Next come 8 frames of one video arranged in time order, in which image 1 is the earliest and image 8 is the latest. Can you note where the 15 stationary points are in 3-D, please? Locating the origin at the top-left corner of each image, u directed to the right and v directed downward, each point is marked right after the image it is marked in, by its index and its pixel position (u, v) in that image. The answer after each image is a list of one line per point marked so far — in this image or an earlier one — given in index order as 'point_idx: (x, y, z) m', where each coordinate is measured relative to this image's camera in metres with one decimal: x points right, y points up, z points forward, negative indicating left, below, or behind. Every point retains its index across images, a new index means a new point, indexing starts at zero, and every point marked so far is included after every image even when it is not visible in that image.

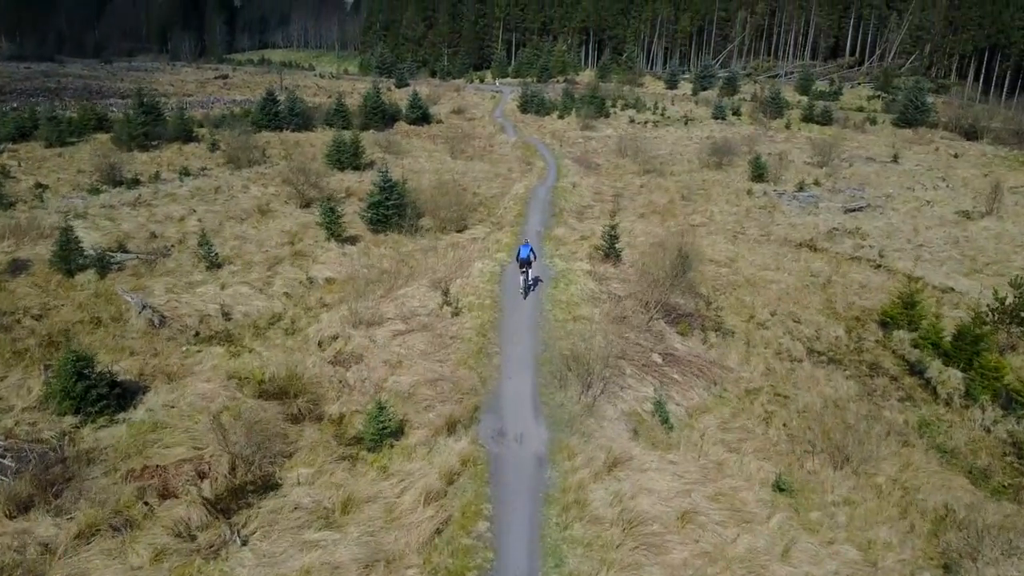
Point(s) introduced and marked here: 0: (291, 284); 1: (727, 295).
0: (-5.4, +0.1, +19.5) m
1: (+5.2, -0.2, +19.5) m
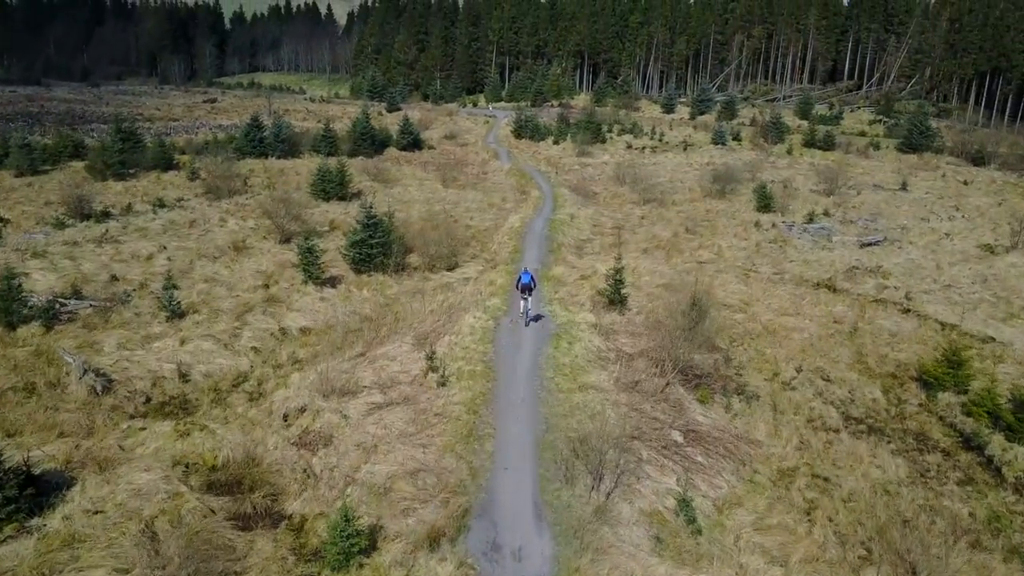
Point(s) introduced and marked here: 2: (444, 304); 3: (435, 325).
0: (-5.5, -1.1, +17.5) m
1: (+5.1, -1.3, +17.6) m
2: (-1.7, -0.4, +19.9) m
3: (-1.6, -0.8, +16.6) m
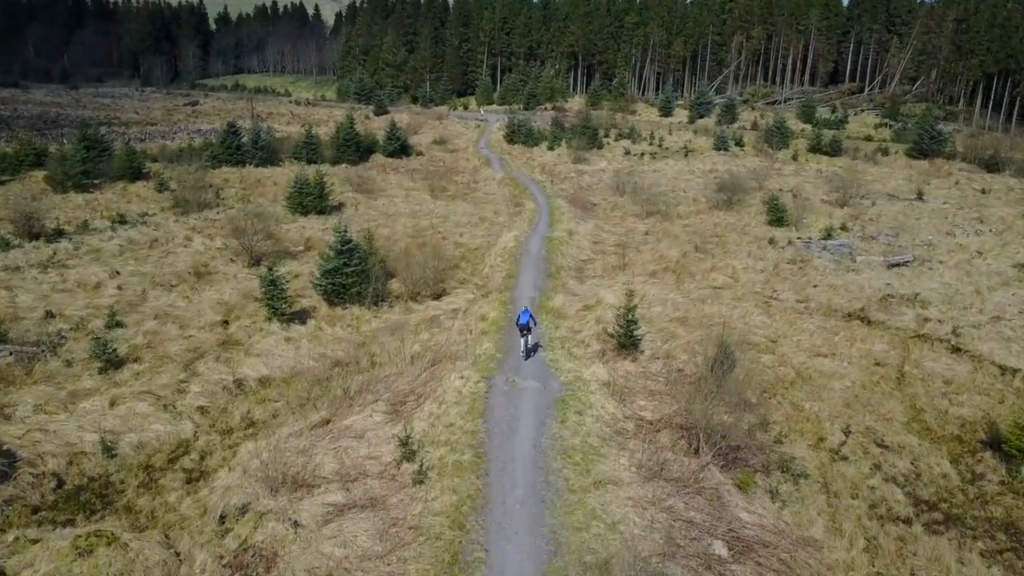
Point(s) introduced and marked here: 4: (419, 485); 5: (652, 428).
0: (-5.6, -1.9, +14.8) m
1: (+5.0, -2.1, +15.0) m
2: (-1.8, -1.2, +17.3) m
3: (-1.7, -1.6, +14.0) m
4: (-1.1, -2.4, +9.8) m
5: (+2.1, -2.1, +12.0) m
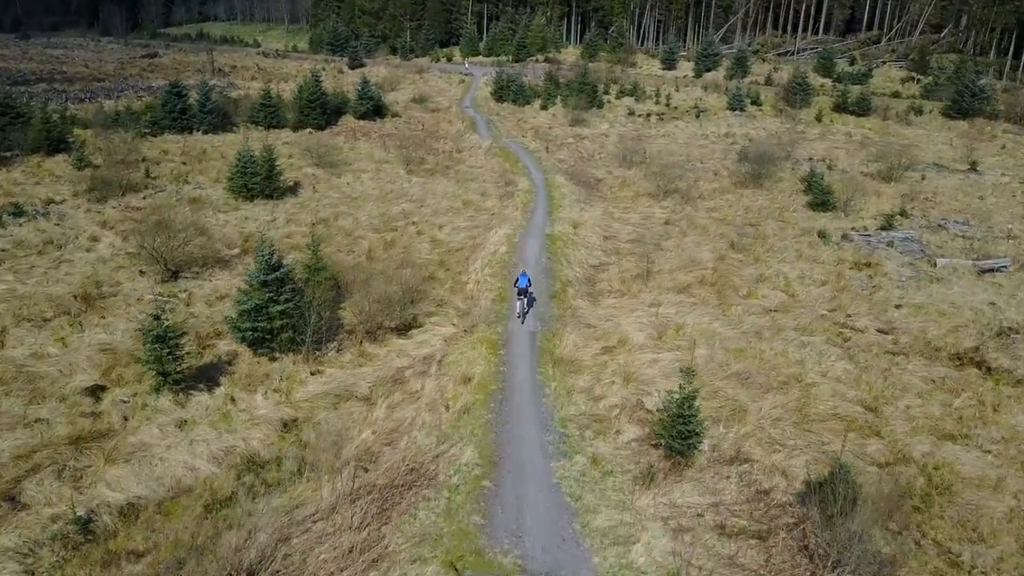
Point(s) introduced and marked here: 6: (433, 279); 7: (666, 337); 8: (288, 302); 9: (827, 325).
0: (-5.6, -3.0, +9.4) m
1: (+5.0, -3.1, +9.7) m
2: (-1.9, -2.2, +11.8) m
3: (-1.7, -2.7, +8.5) m
4: (-1.1, -3.8, +4.5) m
5: (+2.1, -3.3, +6.7) m
6: (-2.0, +0.2, +19.7) m
7: (+3.1, -1.0, +16.3) m
8: (-4.0, -0.2, +14.4) m
9: (+6.7, -0.8, +17.0) m
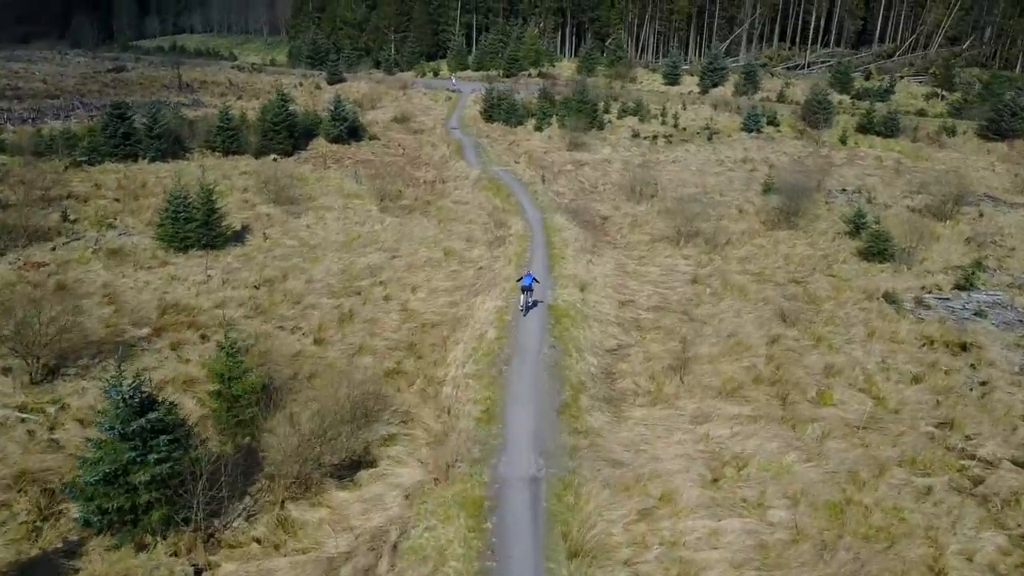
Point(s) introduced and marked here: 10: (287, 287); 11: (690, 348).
0: (-5.6, -4.7, +4.4) m
1: (+5.0, -4.8, +4.8) m
2: (-1.9, -3.9, +6.9) m
3: (-1.7, -4.4, +3.6) m
4: (-1.1, -5.4, -0.5) m
5: (+2.1, -4.9, +1.8) m
6: (-2.1, -1.6, +14.8) m
7: (+3.0, -2.8, +11.4) m
8: (-4.1, -2.0, +9.4) m
9: (+6.6, -2.6, +12.2) m
10: (-5.5, 0.0, +19.7) m
11: (+3.6, -1.2, +16.2) m
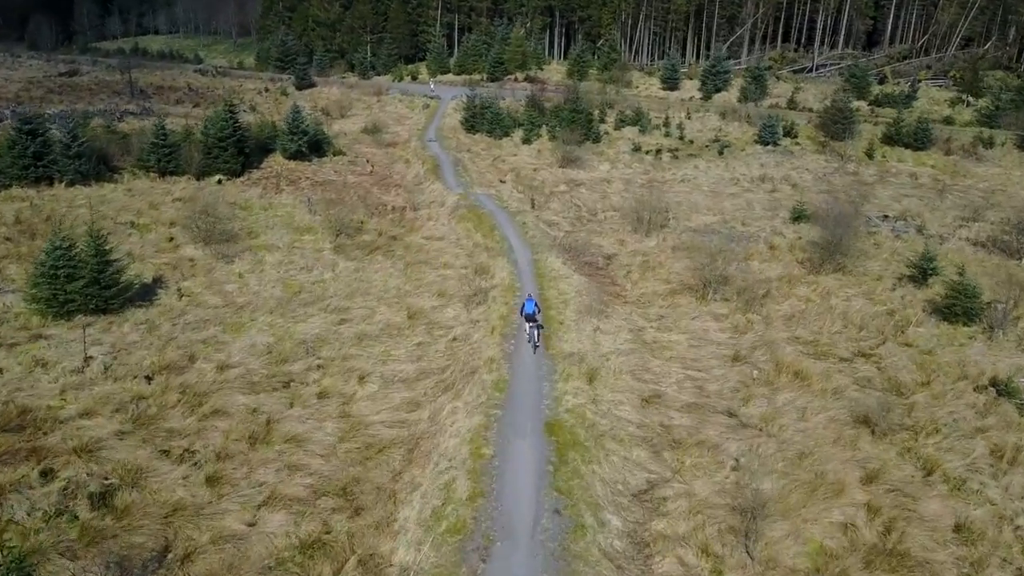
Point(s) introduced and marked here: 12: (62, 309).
0: (-5.7, -6.4, -0.8) m
1: (+4.9, -6.4, -0.2) m
2: (-2.0, -5.5, +1.7) m
3: (-1.7, -6.0, -1.5) m
4: (-1.0, -7.0, -5.6) m
5: (+2.1, -6.5, -3.3) m
6: (-2.3, -3.2, +9.7) m
7: (+2.9, -4.3, +6.4) m
8: (-4.2, -3.6, +4.3) m
9: (+6.4, -4.1, +7.2) m
10: (-5.8, -1.6, +14.5) m
11: (+3.3, -2.8, +11.2) m
12: (-9.5, -0.4, +17.0) m
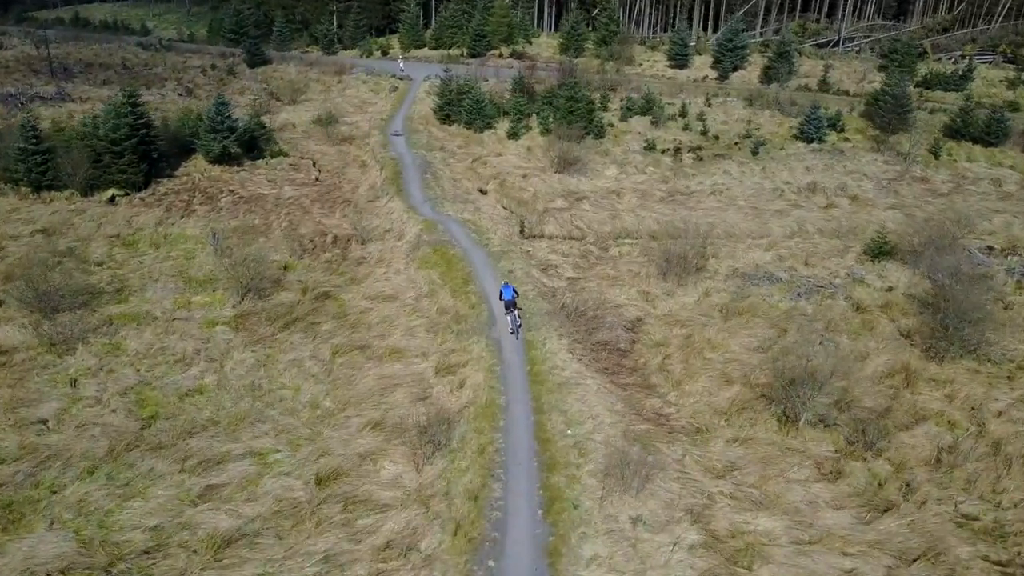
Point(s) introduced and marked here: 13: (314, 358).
0: (-5.6, -9.0, -7.8) m
1: (+4.9, -8.9, -7.0) m
2: (-2.0, -8.0, -5.2) m
3: (-1.7, -8.7, -8.4) m
4: (-0.9, -9.8, -12.4) m
5: (+2.2, -9.2, -10.1) m
6: (-2.5, -5.5, +2.7) m
7: (+2.8, -6.7, -0.5) m
8: (-4.3, -6.1, -2.7) m
9: (+6.3, -6.4, +0.4) m
10: (-6.1, -3.7, +7.4) m
11: (+3.2, -4.9, +4.2) m
12: (-9.8, -2.4, +9.8) m
13: (-3.6, -1.2, +14.4) m
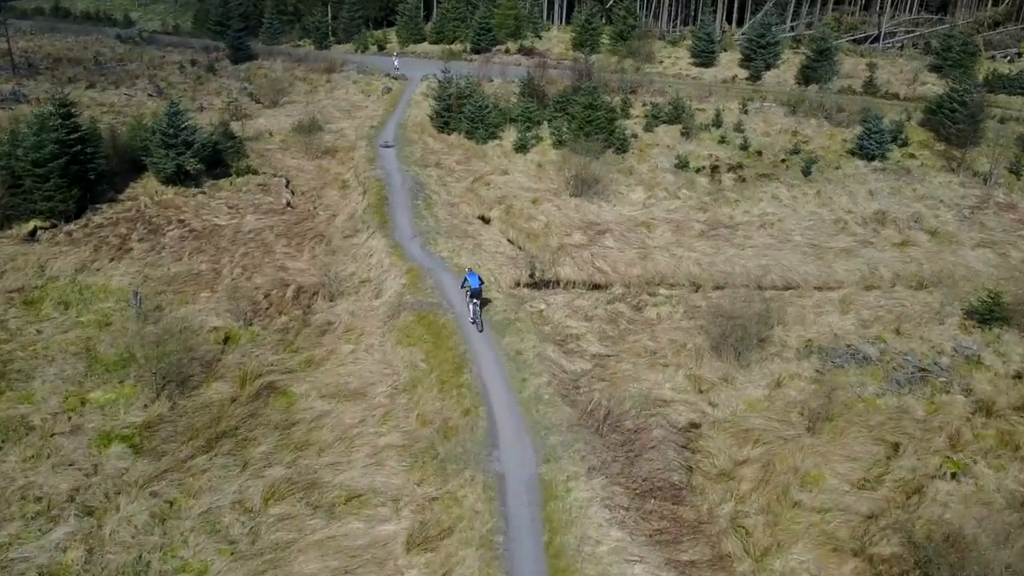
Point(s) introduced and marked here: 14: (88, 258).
0: (-5.7, -10.7, -12.0) m
1: (+4.9, -10.7, -11.3) m
2: (-2.1, -9.8, -9.5) m
3: (-1.8, -10.4, -12.7) m
4: (-1.0, -11.6, -16.7) m
5: (+2.1, -11.0, -14.5) m
6: (-2.5, -7.1, -1.7) m
7: (+2.8, -8.4, -4.9) m
8: (-4.3, -7.8, -7.1) m
9: (+6.3, -8.1, -4.0) m
10: (-6.0, -5.3, +3.0) m
11: (+3.2, -6.6, -0.2) m
12: (-9.7, -3.9, +5.4) m
13: (-3.5, -2.7, +10.1) m
14: (-9.6, +0.7, +18.0) m
